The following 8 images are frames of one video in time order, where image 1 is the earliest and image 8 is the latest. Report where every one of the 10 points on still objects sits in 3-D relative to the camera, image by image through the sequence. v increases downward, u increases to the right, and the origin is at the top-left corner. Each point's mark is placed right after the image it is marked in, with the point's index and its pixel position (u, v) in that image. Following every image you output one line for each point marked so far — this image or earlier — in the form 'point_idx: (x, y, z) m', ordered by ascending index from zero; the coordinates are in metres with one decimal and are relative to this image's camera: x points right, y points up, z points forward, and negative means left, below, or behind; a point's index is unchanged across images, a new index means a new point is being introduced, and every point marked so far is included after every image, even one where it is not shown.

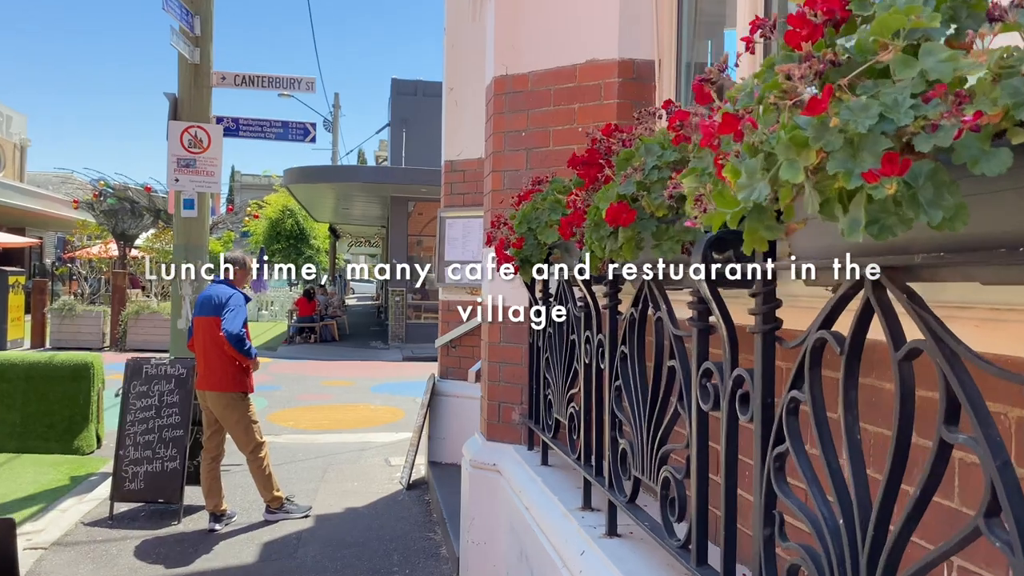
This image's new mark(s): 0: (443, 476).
0: (-0.5, -1.3, +6.0) m
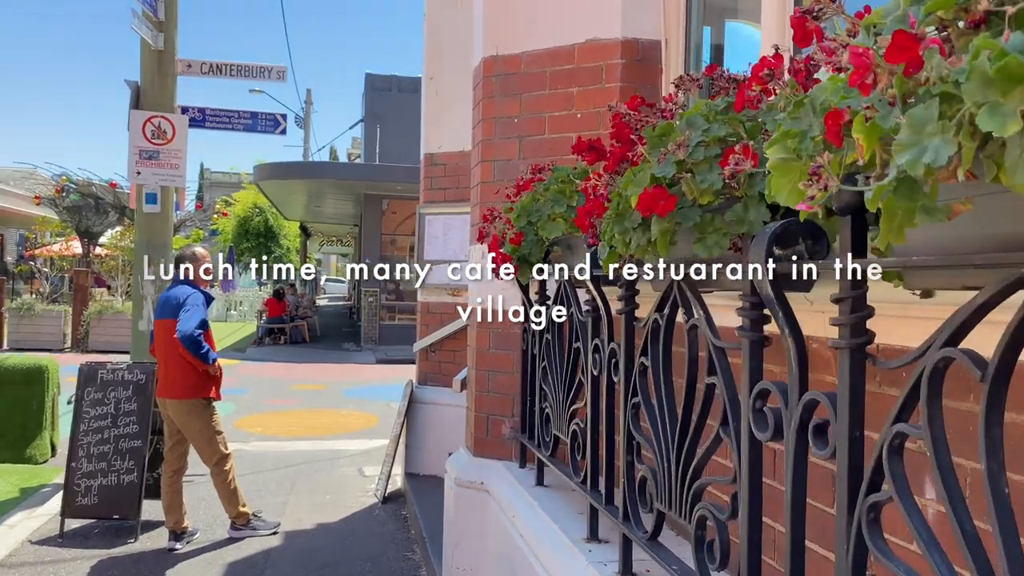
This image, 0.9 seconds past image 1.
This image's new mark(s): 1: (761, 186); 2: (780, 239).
0: (-0.6, -1.3, +5.6) m
1: (+0.4, +0.2, +1.4) m
2: (+0.4, +0.1, +1.3) m
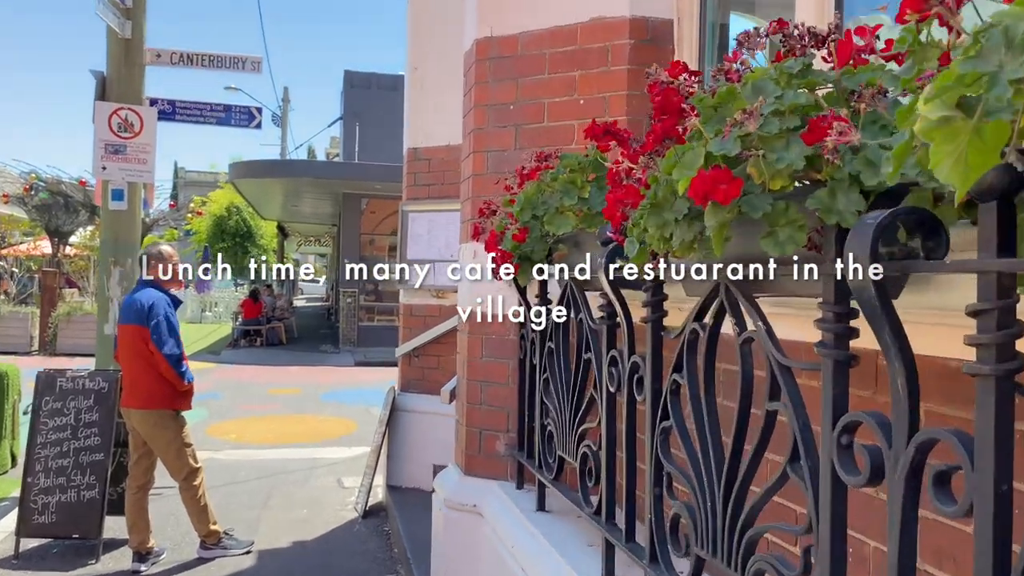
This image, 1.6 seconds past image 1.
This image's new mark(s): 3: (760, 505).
0: (-0.7, -1.4, +5.3) m
1: (+0.5, +0.2, +1.1) m
2: (+0.5, +0.1, +1.0) m
3: (+0.4, -0.4, +1.4) m
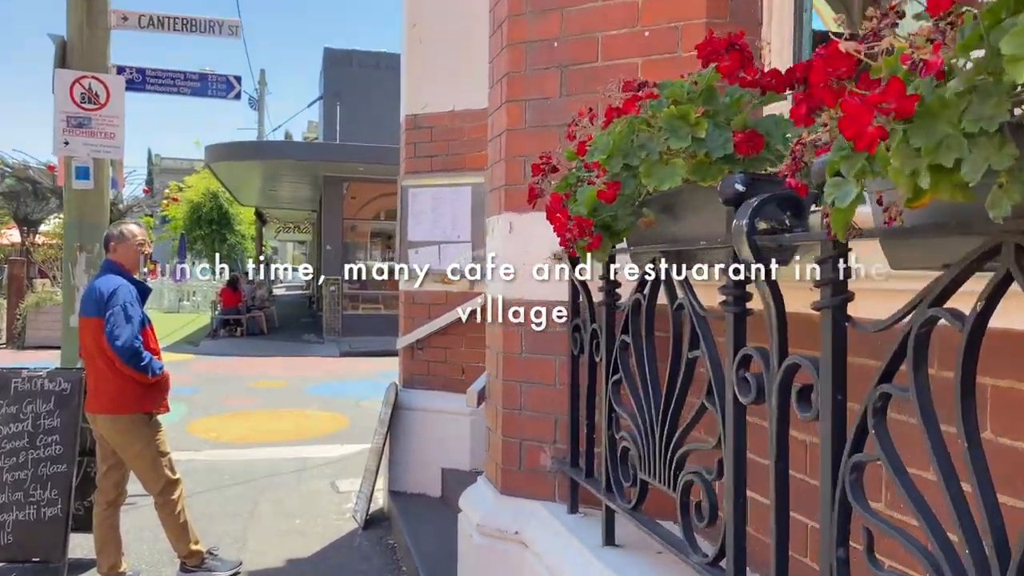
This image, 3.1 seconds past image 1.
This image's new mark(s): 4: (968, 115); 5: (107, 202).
0: (-0.6, -1.3, +4.7) m
1: (+0.6, +0.2, +0.6) m
2: (+0.7, +0.1, +0.5) m
3: (+0.6, -0.3, +0.9) m
4: (+0.5, +0.2, +0.8) m
5: (-2.8, +0.6, +5.7) m
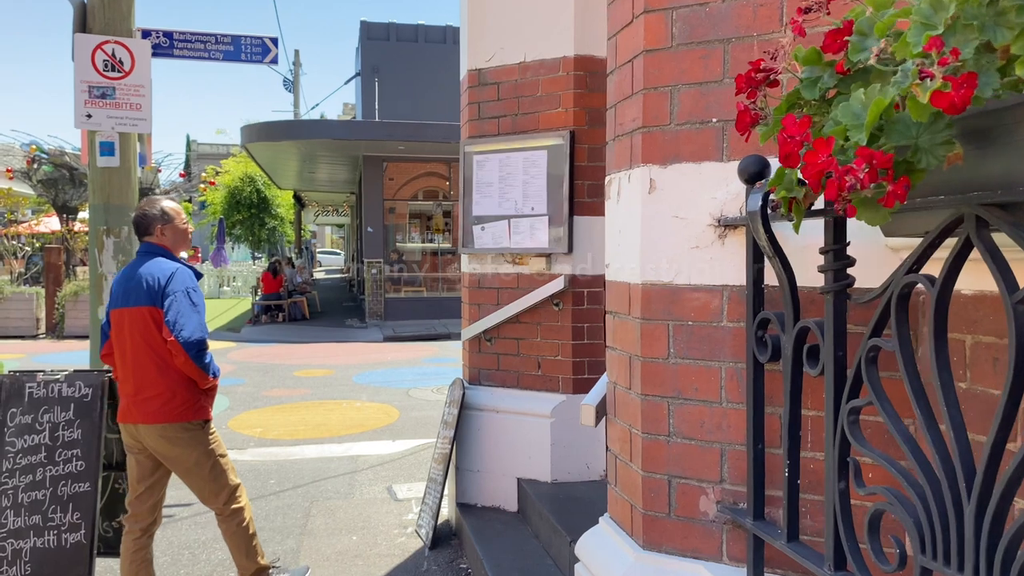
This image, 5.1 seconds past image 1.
0: (-0.1, -1.2, +4.1) m
1: (+0.9, +0.2, -0.2) m
2: (+0.9, +0.1, -0.3) m
3: (+0.9, -0.3, +0.1) m
4: (+0.7, +0.2, +0.1) m
5: (-2.3, +0.7, +5.1) m
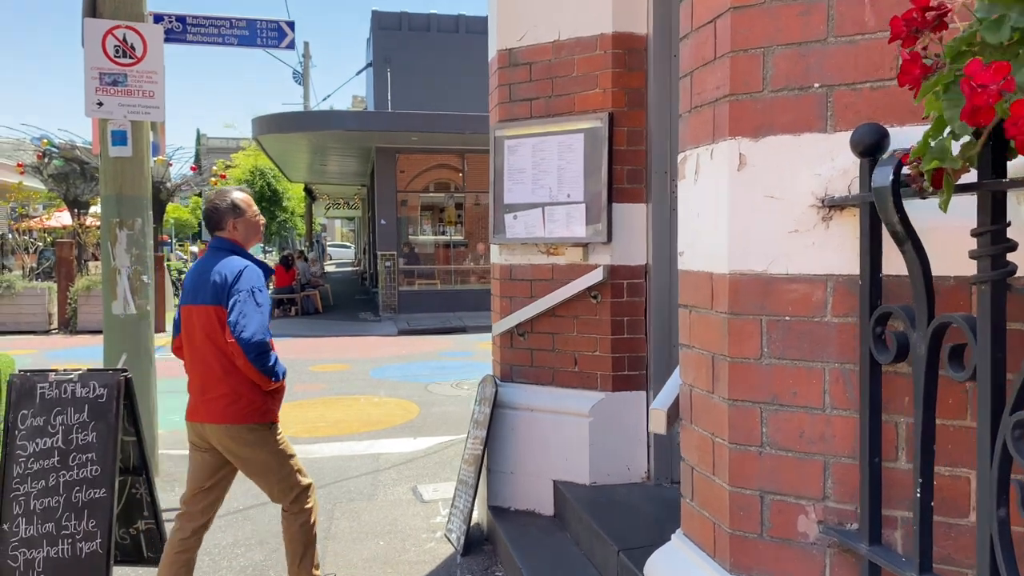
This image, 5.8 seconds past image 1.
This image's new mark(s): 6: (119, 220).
0: (0.0, -1.1, +3.8) m
1: (+1.0, +0.2, -0.4) m
2: (+1.0, +0.1, -0.5) m
3: (+1.0, -0.3, -0.1) m
4: (+0.8, +0.2, -0.1) m
5: (-2.1, +0.7, +4.9) m
6: (-2.2, +0.4, +4.7) m
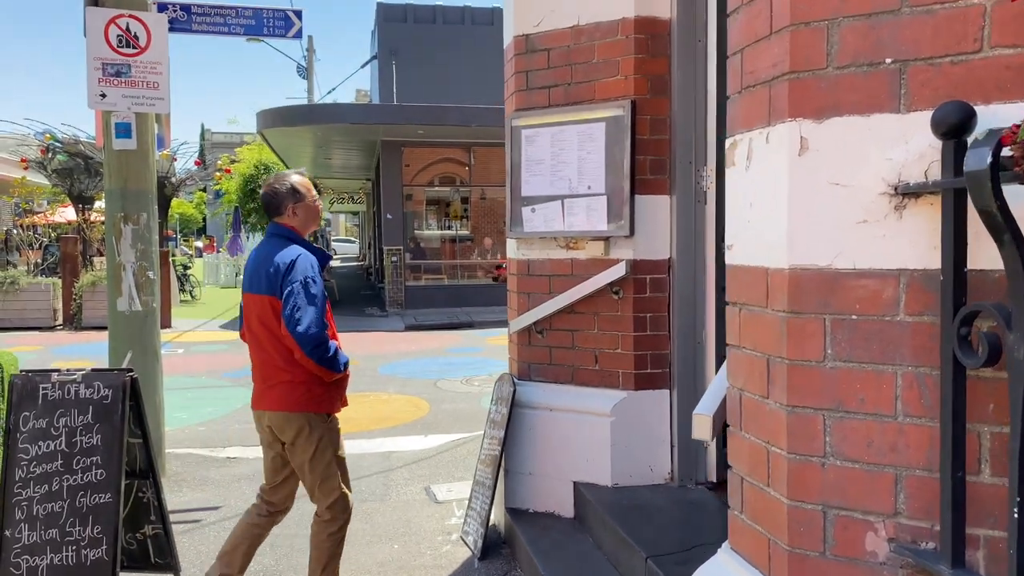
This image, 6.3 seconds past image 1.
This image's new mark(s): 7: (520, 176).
0: (+0.1, -1.1, +3.7) m
1: (+1.1, +0.2, -0.6) m
2: (+1.1, +0.1, -0.6) m
3: (+1.1, -0.3, -0.3) m
4: (+0.9, +0.2, -0.3) m
5: (-2.0, +0.7, +4.8) m
6: (-2.1, +0.4, +4.6) m
7: (0.0, +0.5, +4.0) m
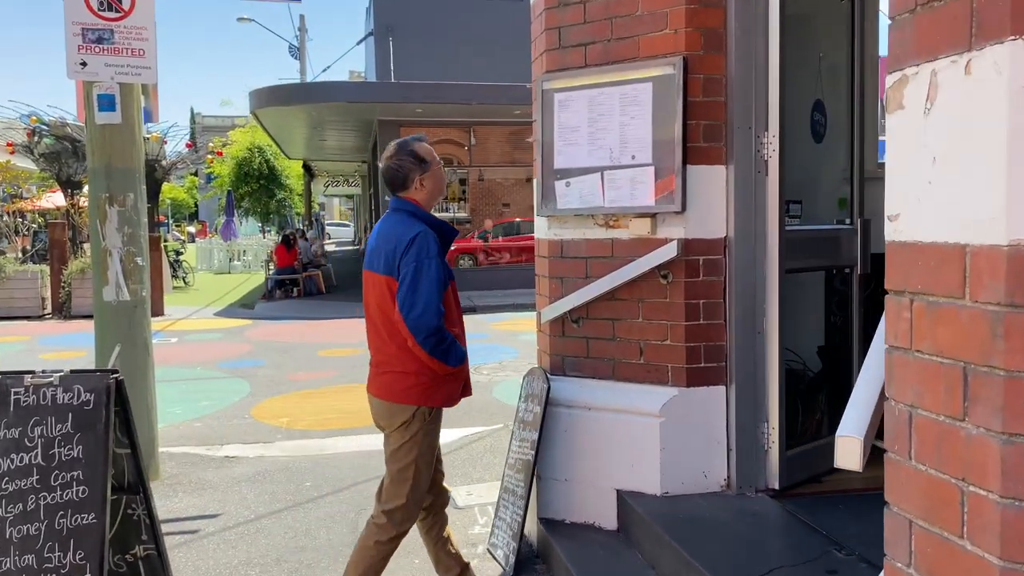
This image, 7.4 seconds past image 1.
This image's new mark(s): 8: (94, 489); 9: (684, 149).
0: (+0.3, -1.1, +3.3) m
1: (+1.2, +0.2, -1.0) m
2: (+1.2, +0.1, -1.1) m
3: (+1.2, -0.3, -0.7) m
4: (+1.1, +0.2, -0.7) m
5: (-1.9, +0.8, +4.3) m
6: (-2.0, +0.5, +4.2) m
7: (+0.2, +0.6, +3.6) m
8: (-1.4, -0.7, +2.9) m
9: (+0.7, +0.5, +3.3) m
